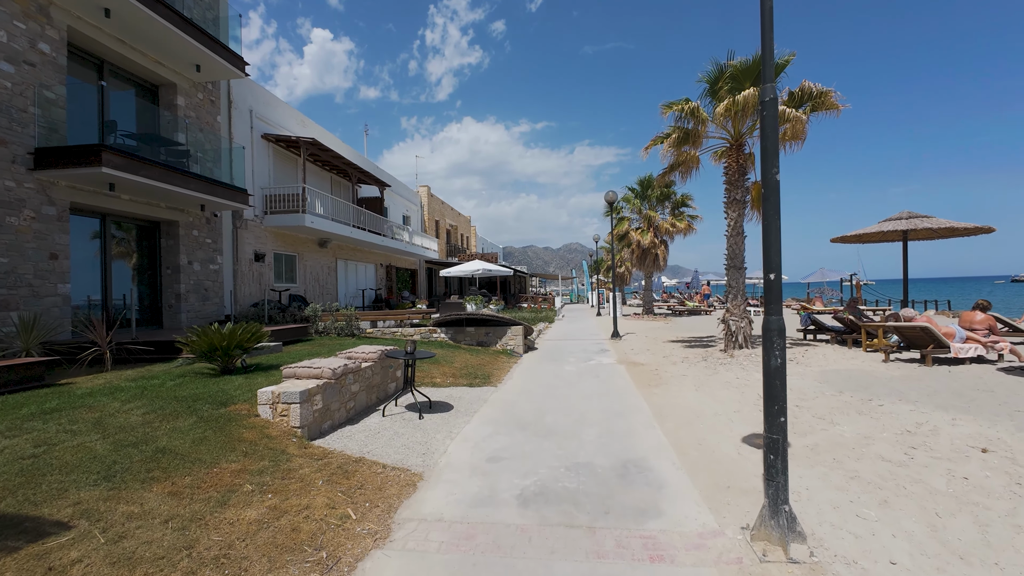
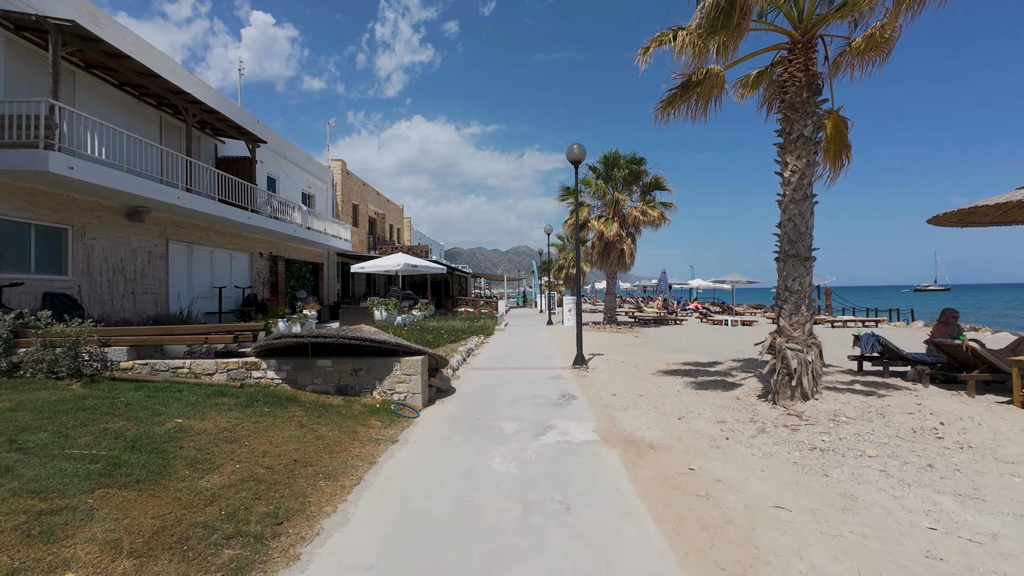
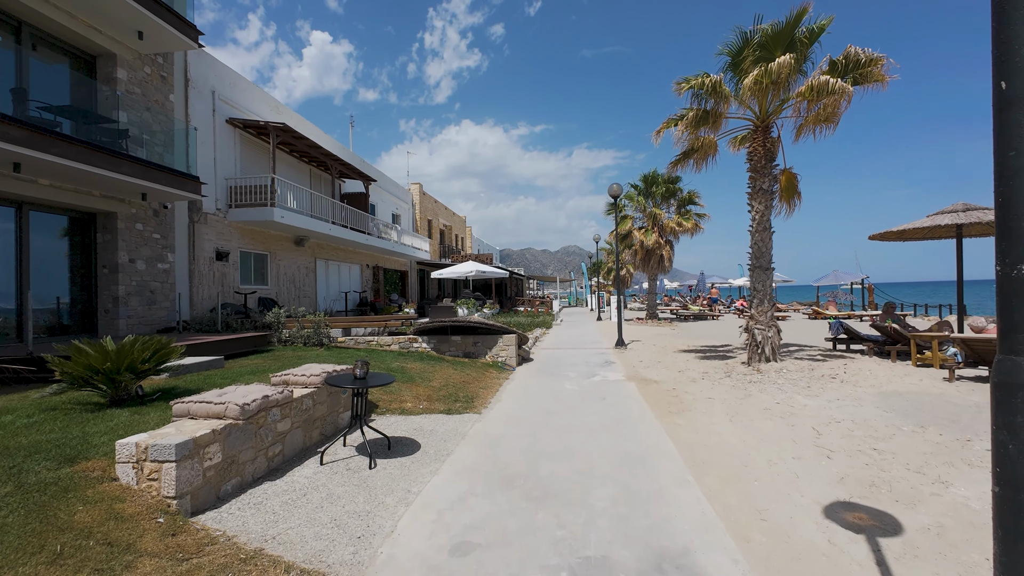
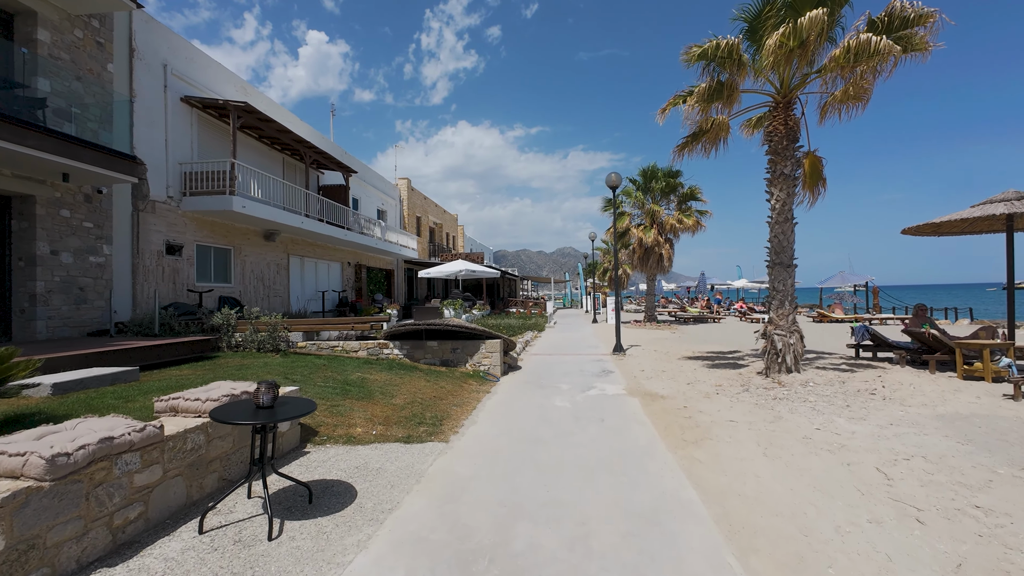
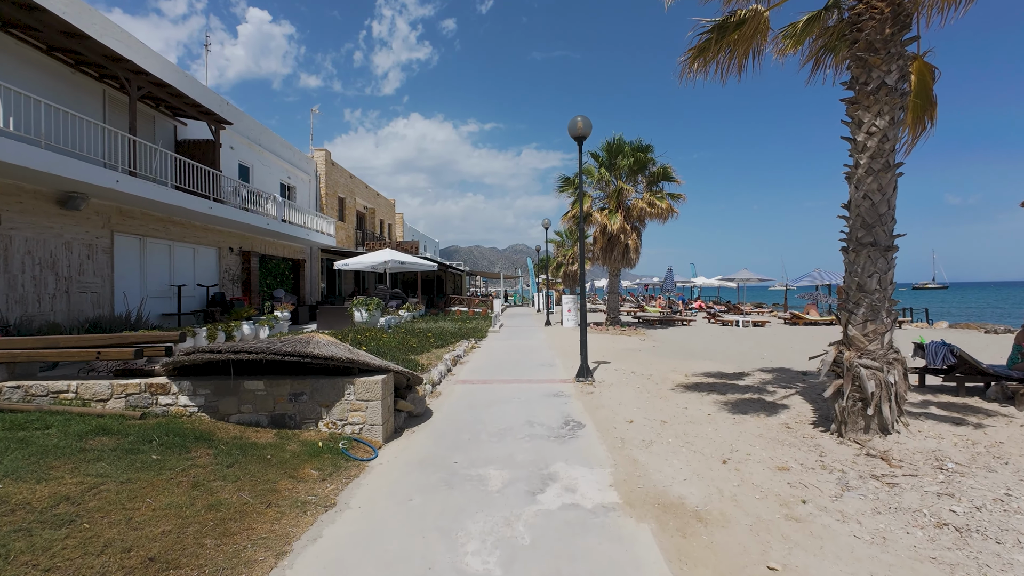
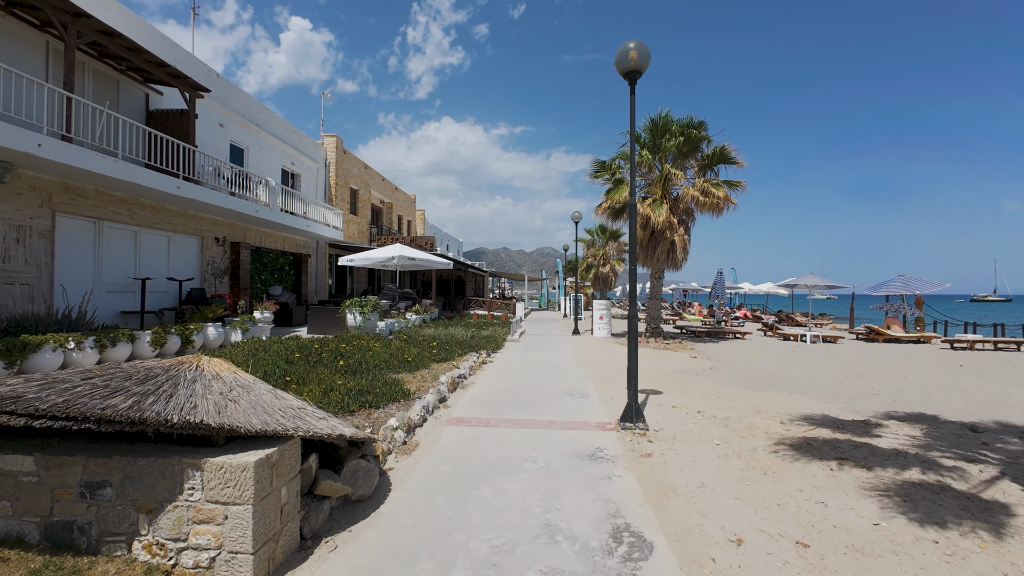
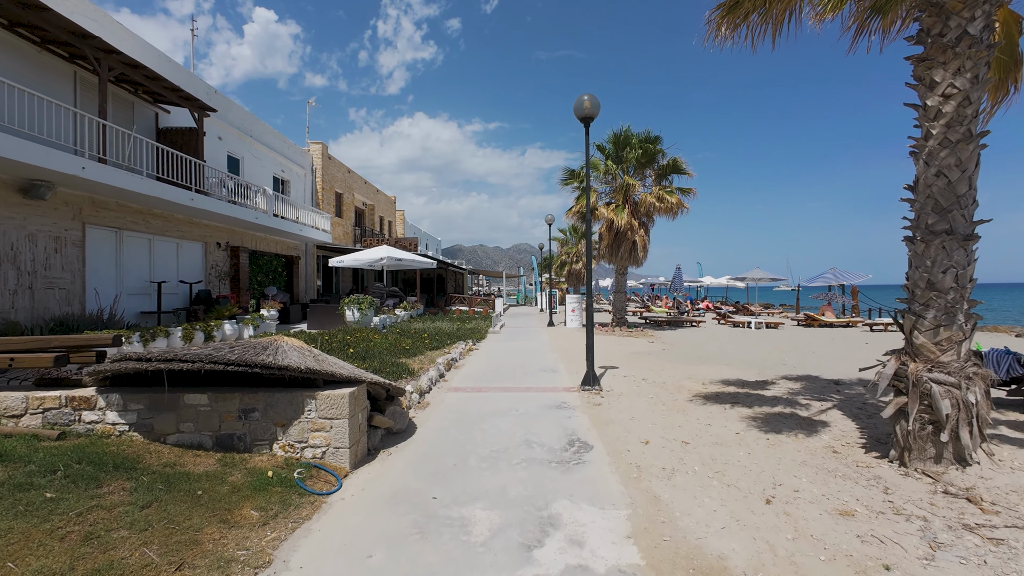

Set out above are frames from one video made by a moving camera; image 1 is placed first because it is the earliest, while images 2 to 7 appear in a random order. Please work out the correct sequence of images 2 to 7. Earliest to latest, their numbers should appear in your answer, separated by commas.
3, 4, 2, 5, 7, 6
